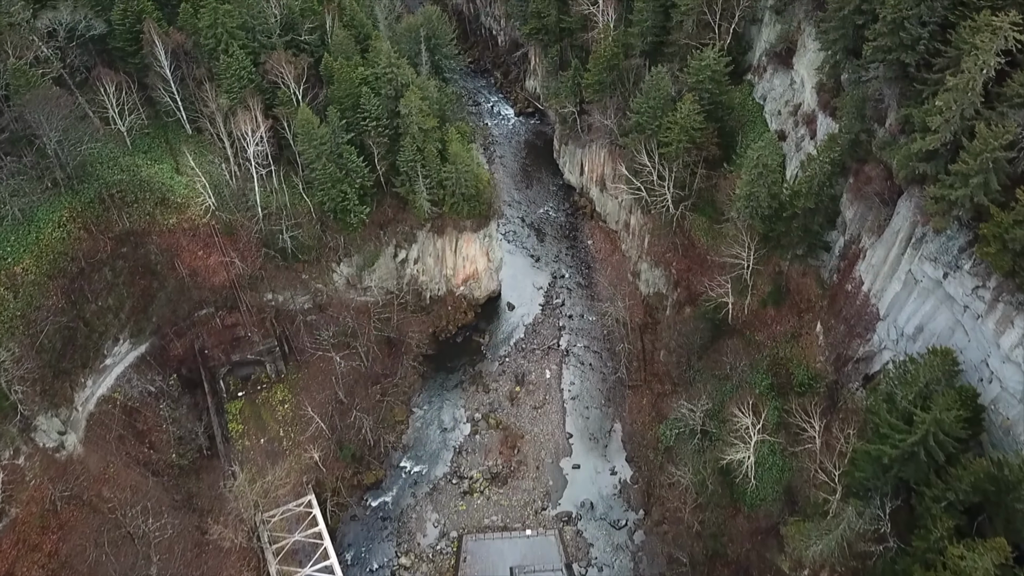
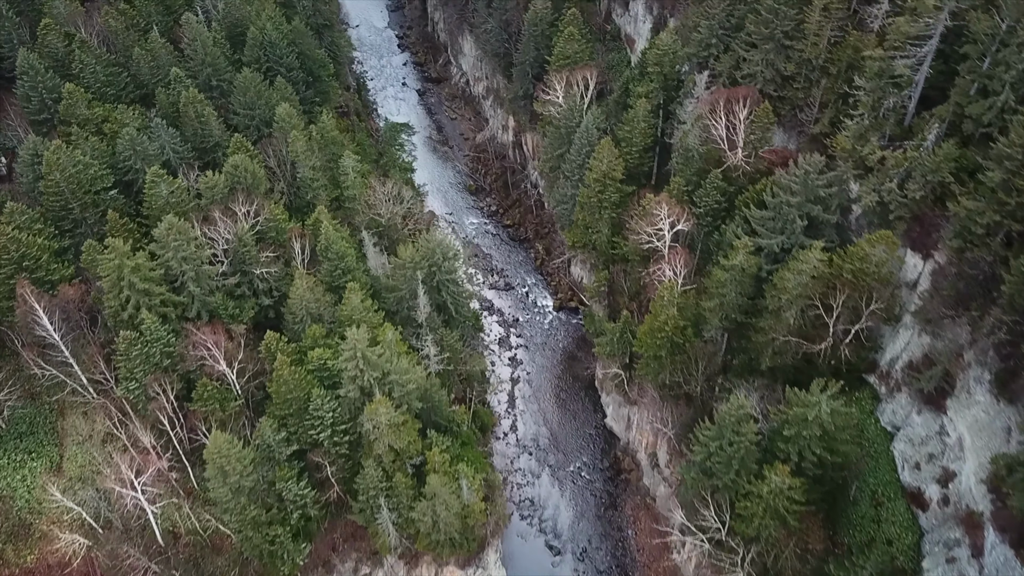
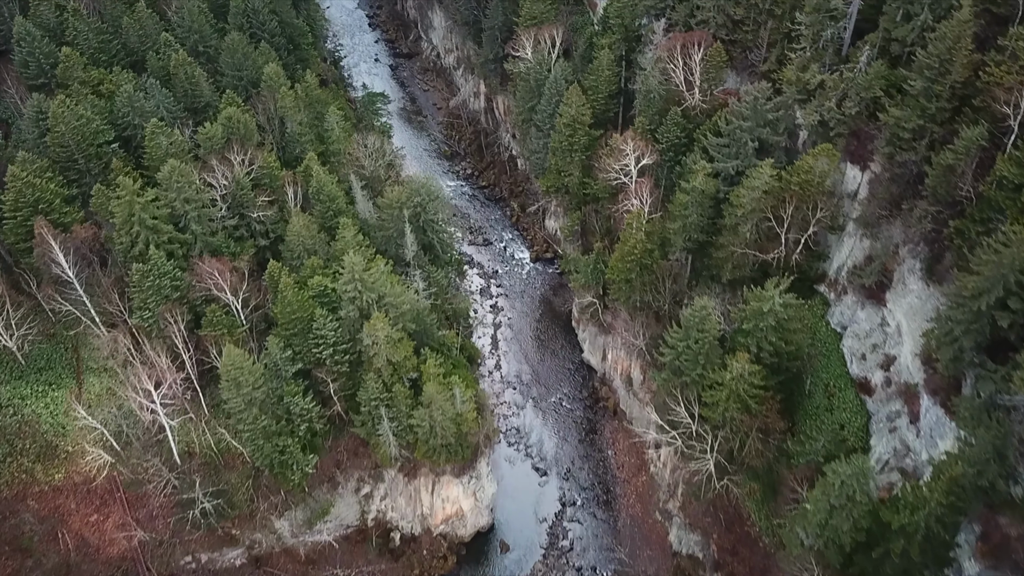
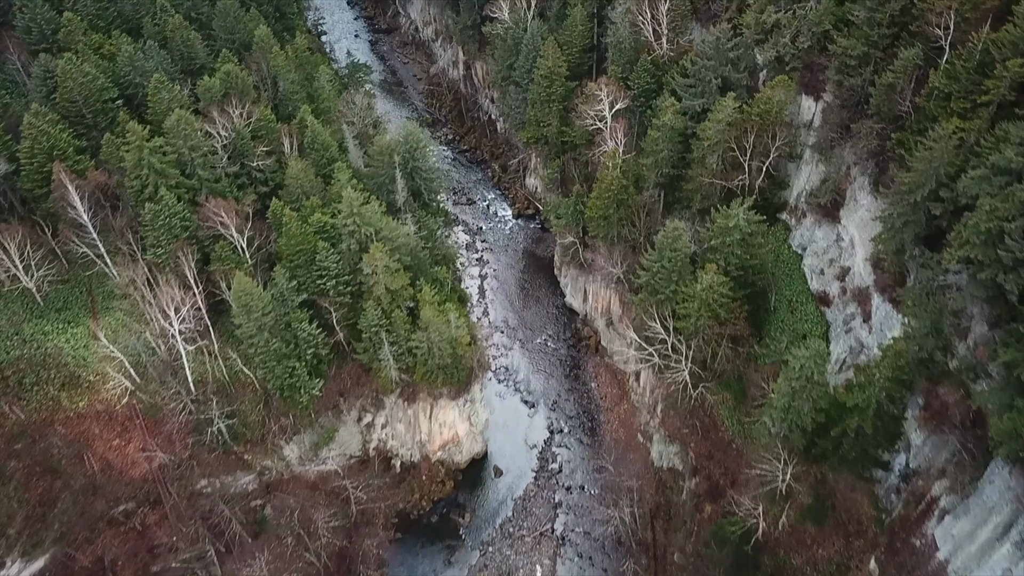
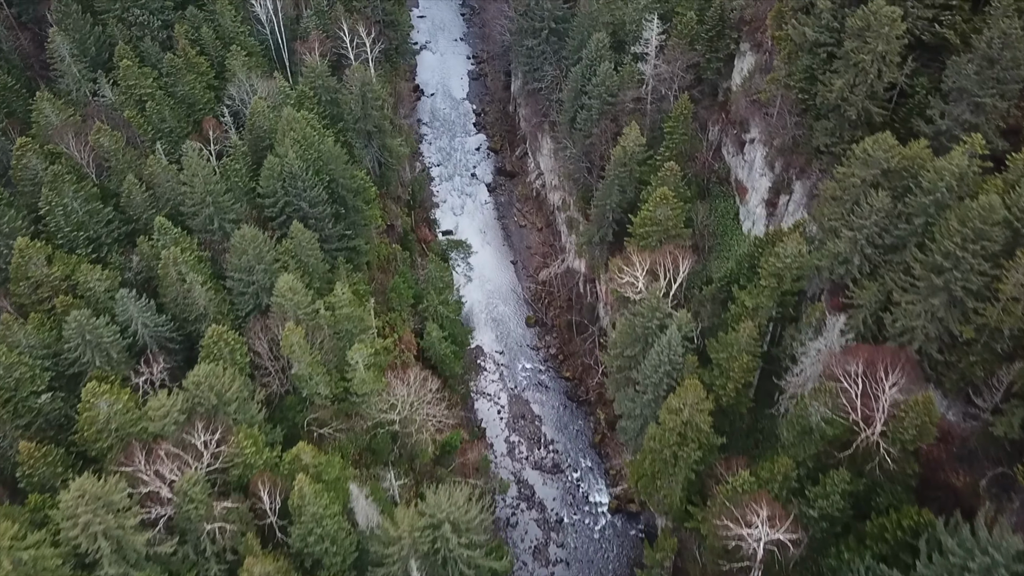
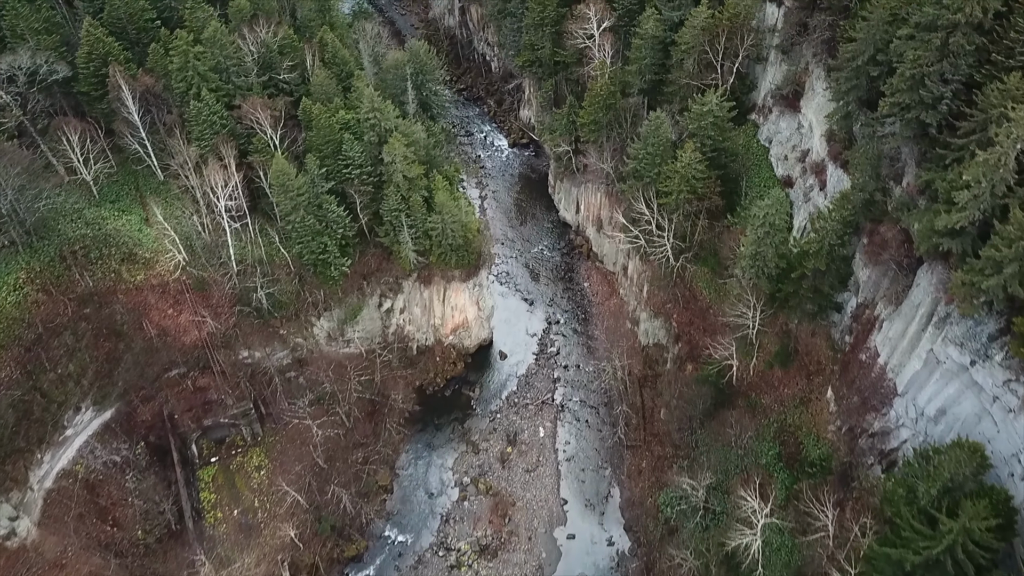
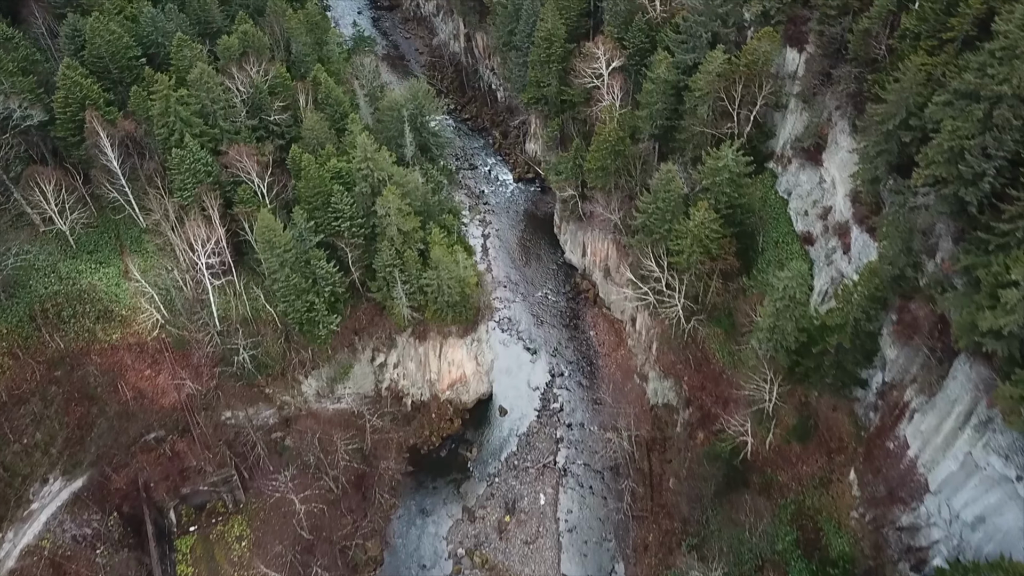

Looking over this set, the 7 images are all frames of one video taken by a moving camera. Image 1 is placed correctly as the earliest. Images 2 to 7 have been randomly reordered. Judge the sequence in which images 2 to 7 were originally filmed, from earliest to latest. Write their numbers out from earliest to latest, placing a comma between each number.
6, 7, 4, 3, 2, 5
